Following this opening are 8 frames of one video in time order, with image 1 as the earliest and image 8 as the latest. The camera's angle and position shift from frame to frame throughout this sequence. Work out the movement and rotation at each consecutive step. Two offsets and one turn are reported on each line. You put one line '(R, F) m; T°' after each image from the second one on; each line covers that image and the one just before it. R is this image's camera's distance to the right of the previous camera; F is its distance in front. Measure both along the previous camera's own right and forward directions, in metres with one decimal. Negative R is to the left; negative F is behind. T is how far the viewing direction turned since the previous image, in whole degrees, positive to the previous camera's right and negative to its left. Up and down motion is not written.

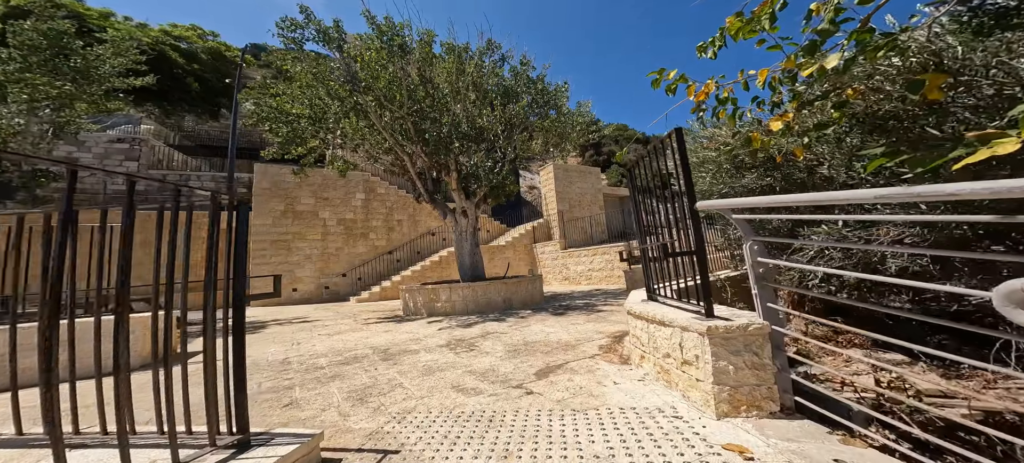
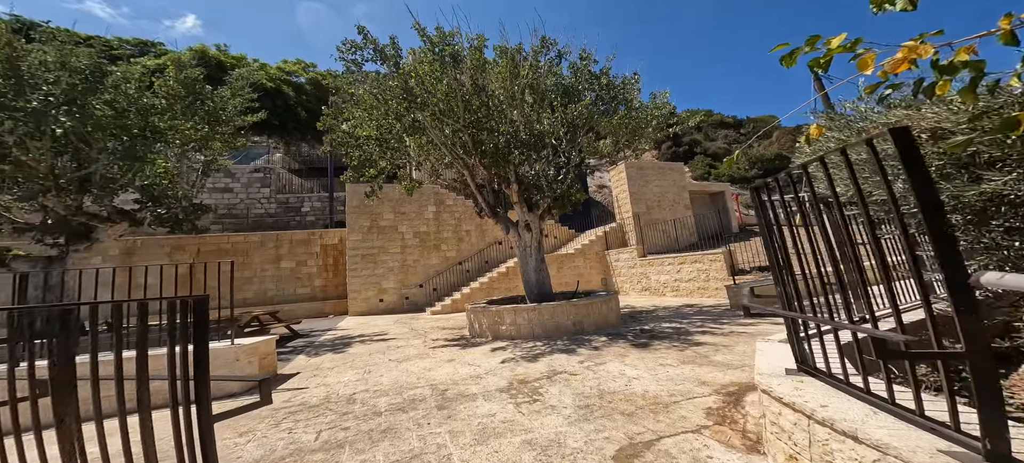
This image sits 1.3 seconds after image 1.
(+0.1, +0.5) m; -11°
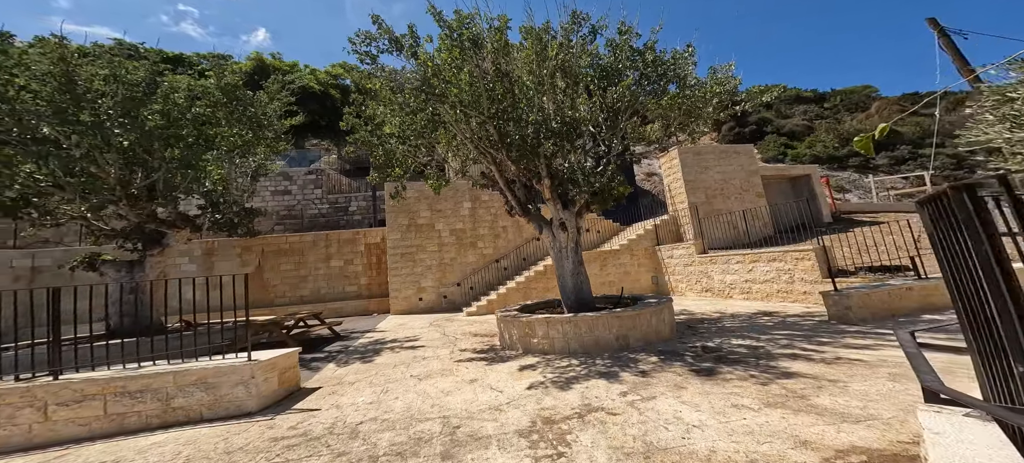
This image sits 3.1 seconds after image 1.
(+0.2, +0.6) m; -7°
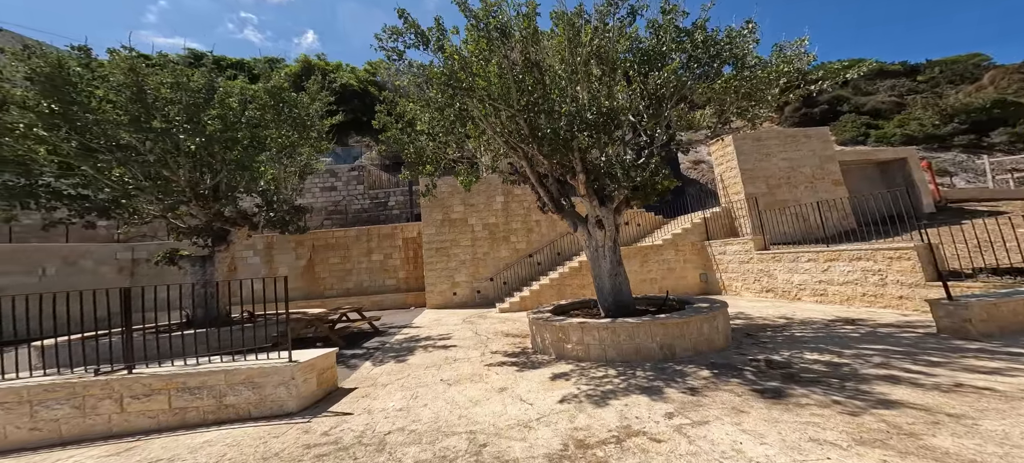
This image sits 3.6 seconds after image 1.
(+0.1, +0.2) m; -6°
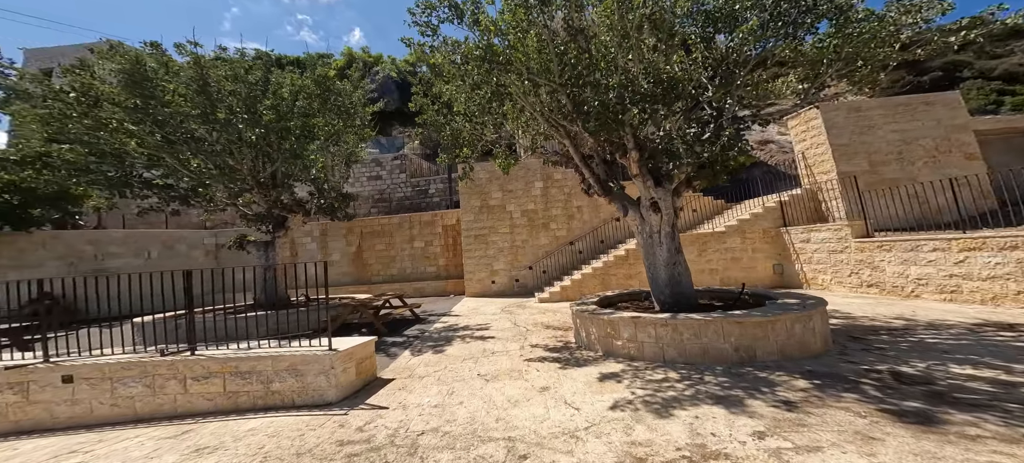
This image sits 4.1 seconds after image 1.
(0.0, +0.4) m; -6°
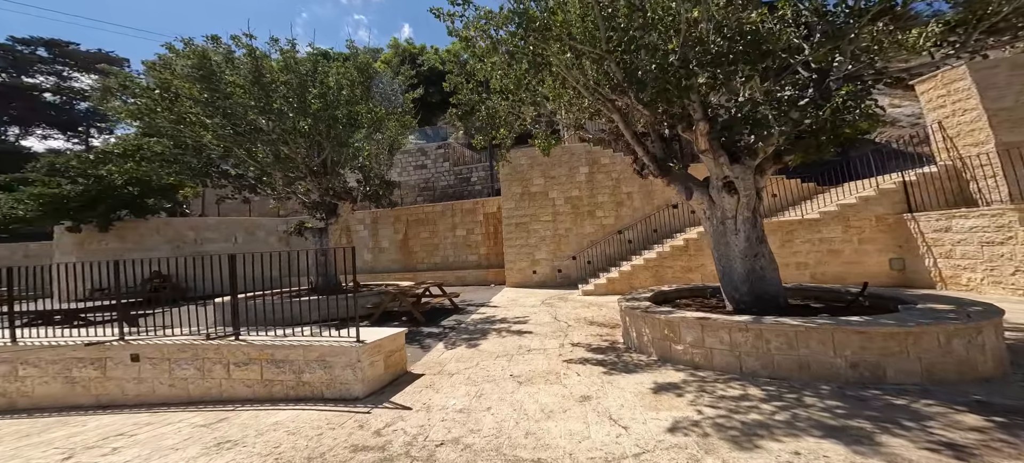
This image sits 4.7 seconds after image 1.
(+0.1, +0.5) m; -7°
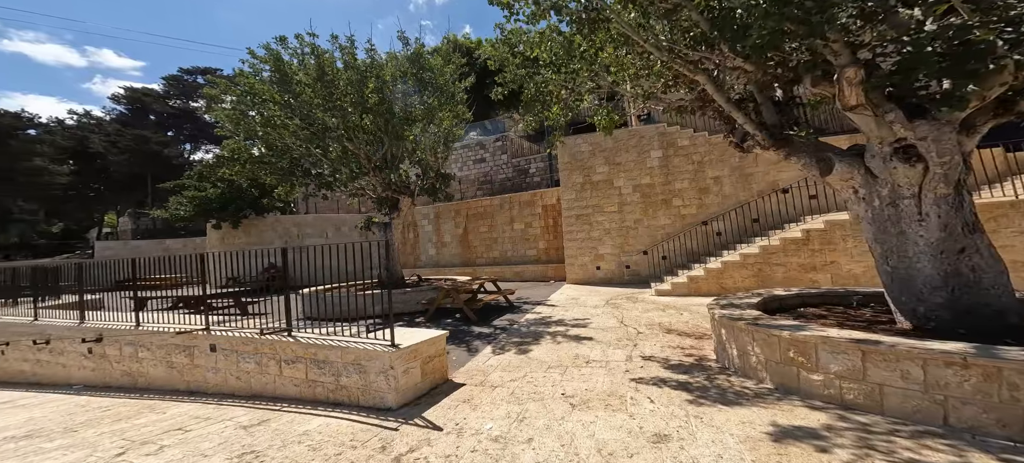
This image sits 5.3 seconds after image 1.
(+0.1, +0.7) m; -10°
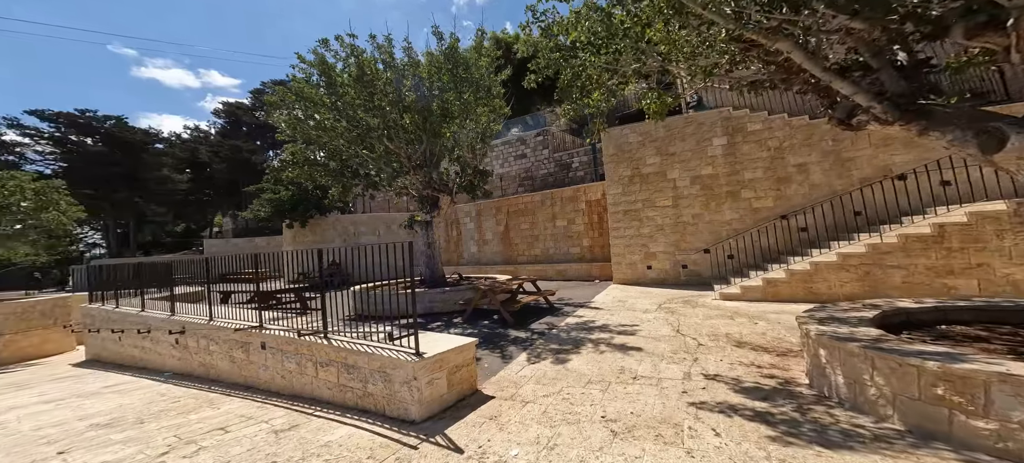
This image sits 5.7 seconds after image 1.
(+0.1, +0.4) m; -7°
